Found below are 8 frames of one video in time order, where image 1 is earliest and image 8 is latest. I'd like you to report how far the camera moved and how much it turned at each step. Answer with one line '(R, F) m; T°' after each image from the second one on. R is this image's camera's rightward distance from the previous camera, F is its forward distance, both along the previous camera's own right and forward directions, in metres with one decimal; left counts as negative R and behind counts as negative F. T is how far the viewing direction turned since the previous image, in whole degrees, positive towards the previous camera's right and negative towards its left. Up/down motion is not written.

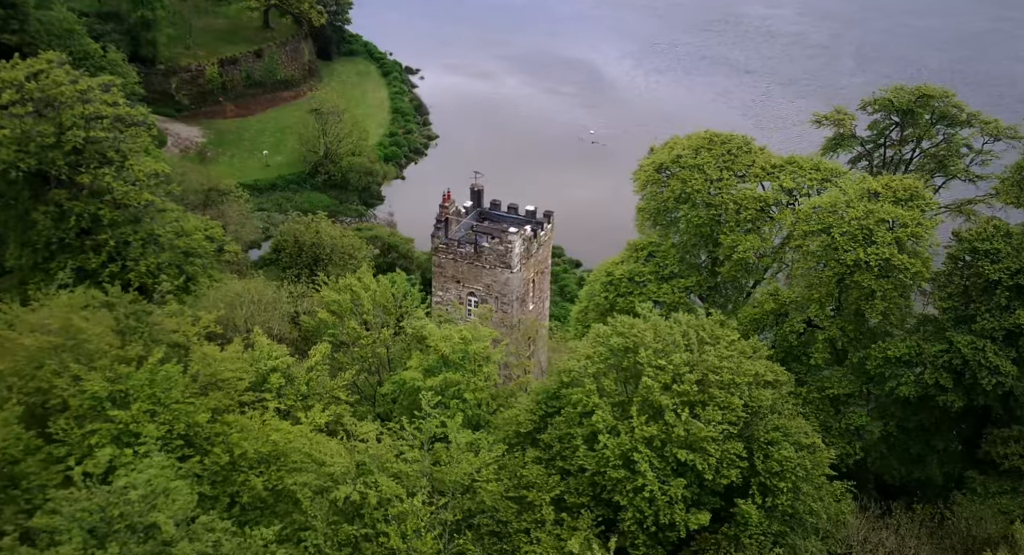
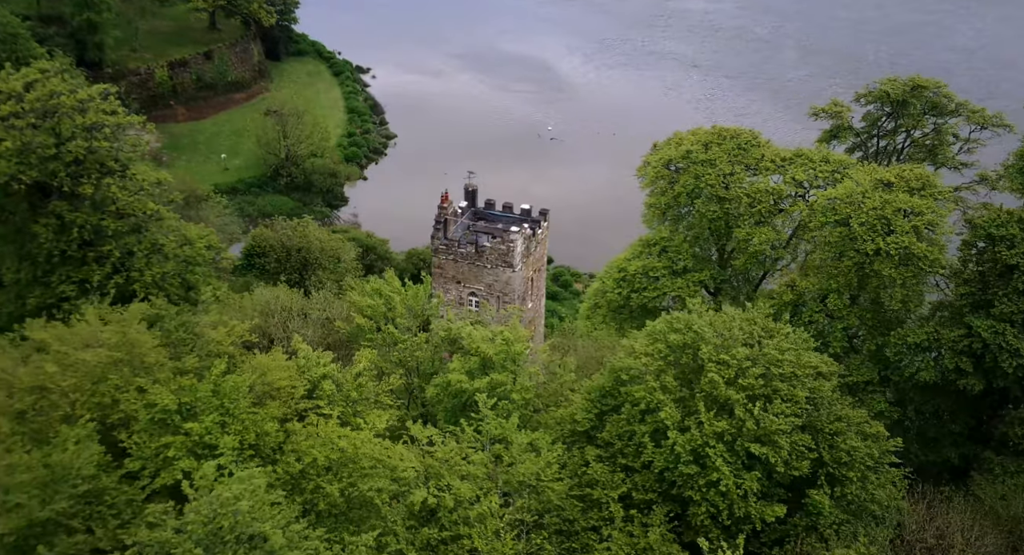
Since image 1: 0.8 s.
(-1.2, 0.0) m; +2°
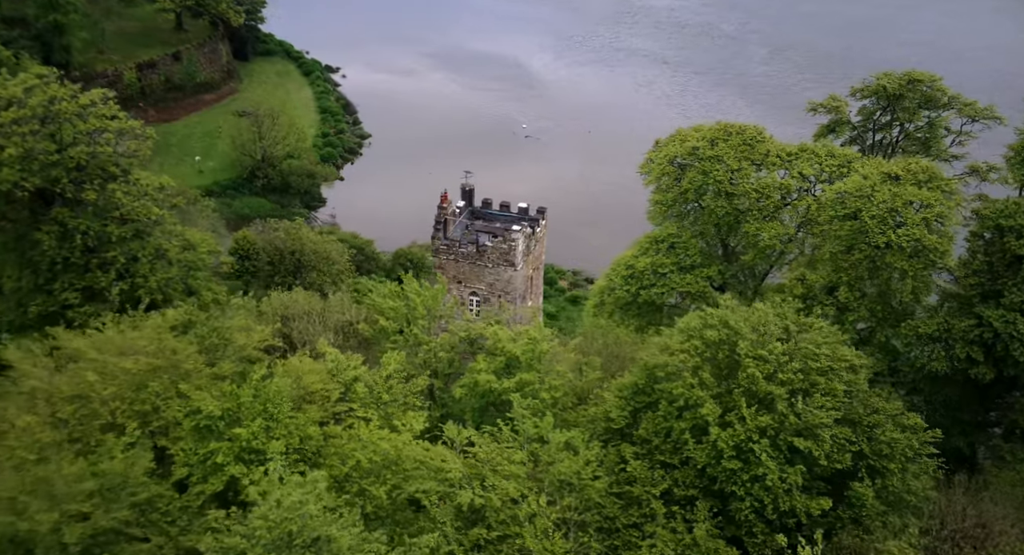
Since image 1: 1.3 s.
(-0.7, 0.0) m; +1°
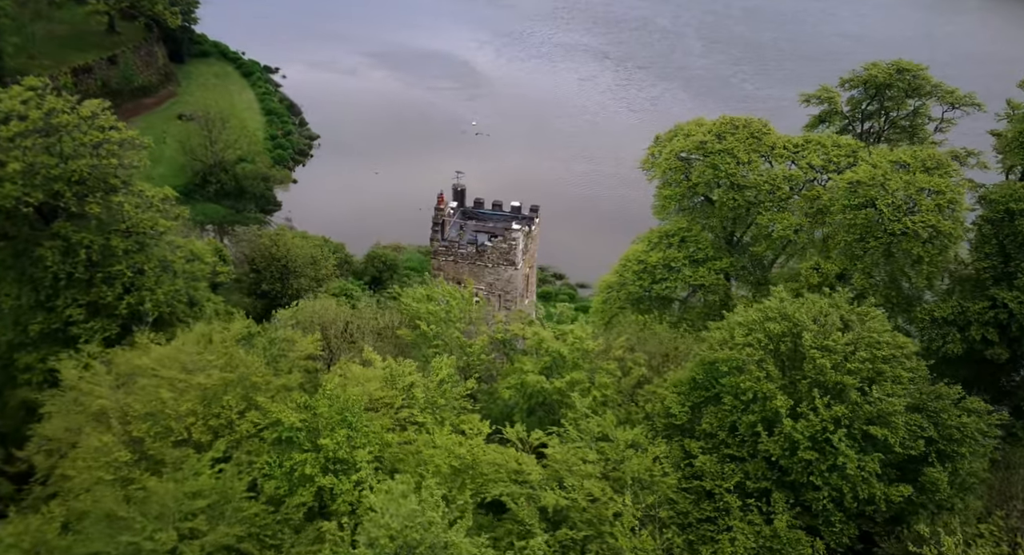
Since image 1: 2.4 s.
(-1.4, 0.0) m; +2°
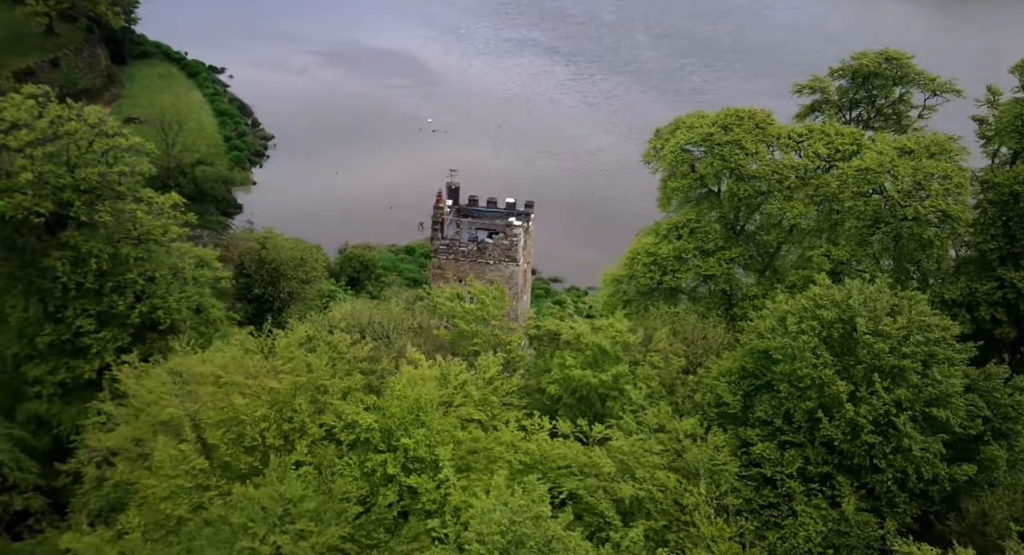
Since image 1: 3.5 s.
(-1.3, -0.1) m; +2°
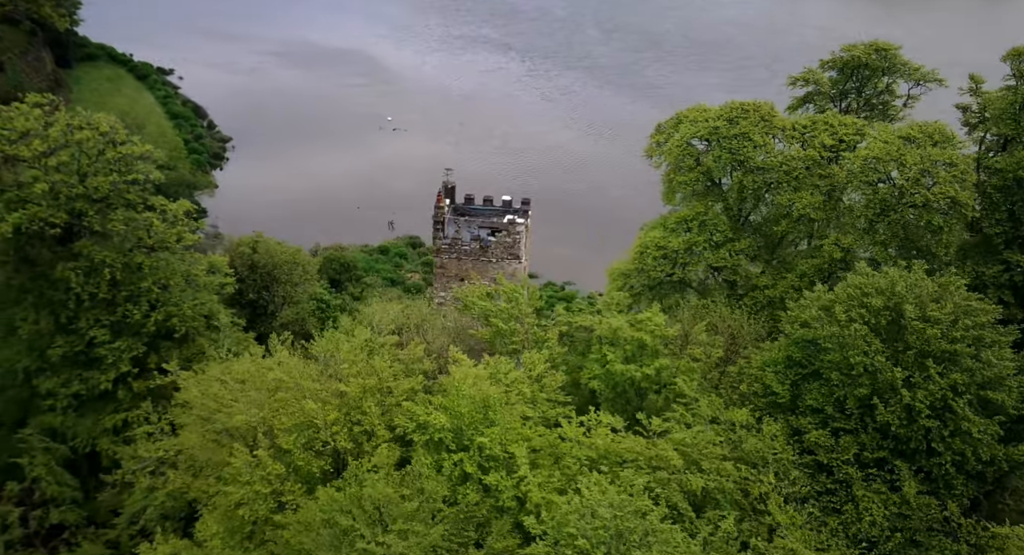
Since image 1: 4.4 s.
(-1.2, -0.1) m; +2°
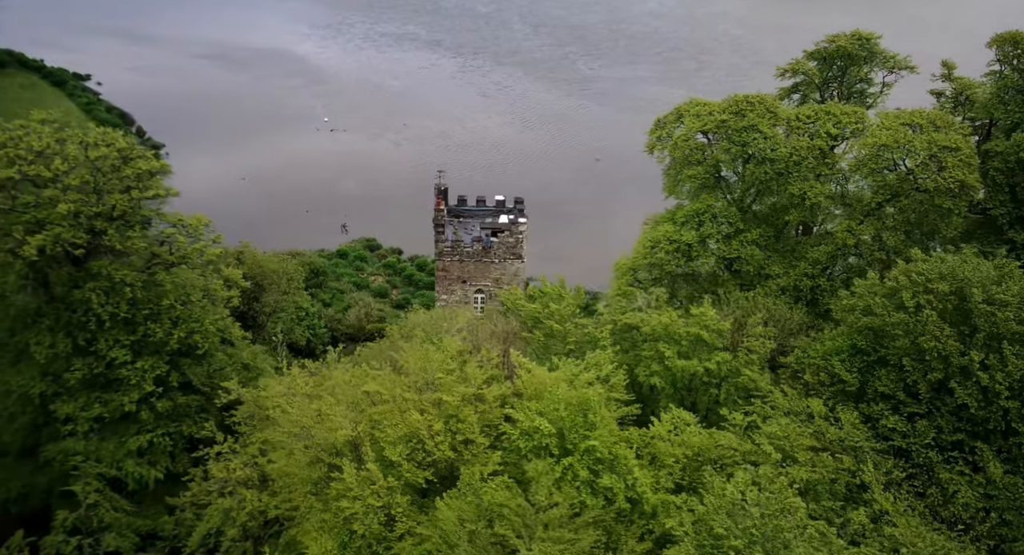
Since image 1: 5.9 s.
(-1.8, 0.0) m; +3°
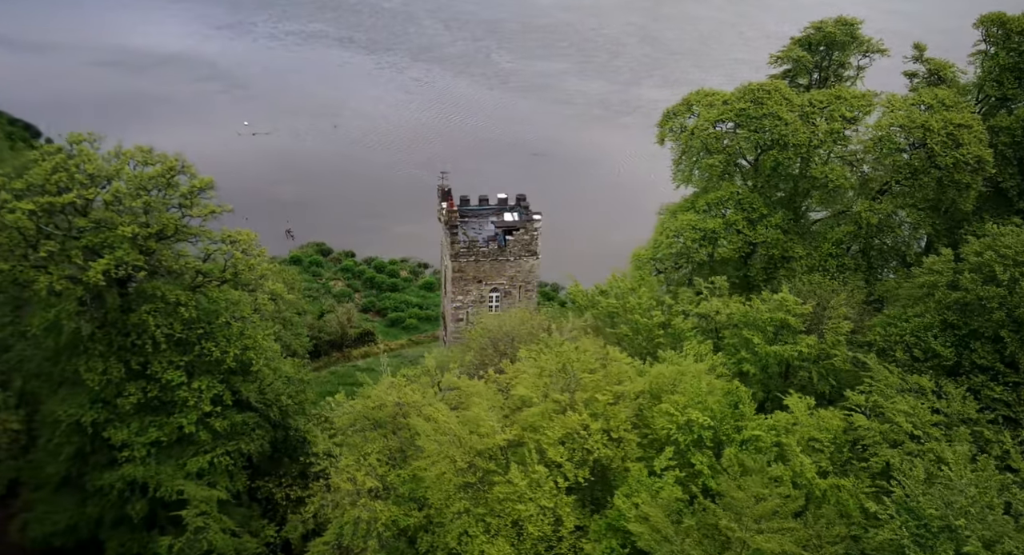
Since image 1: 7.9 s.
(-2.6, -0.2) m; +3°
